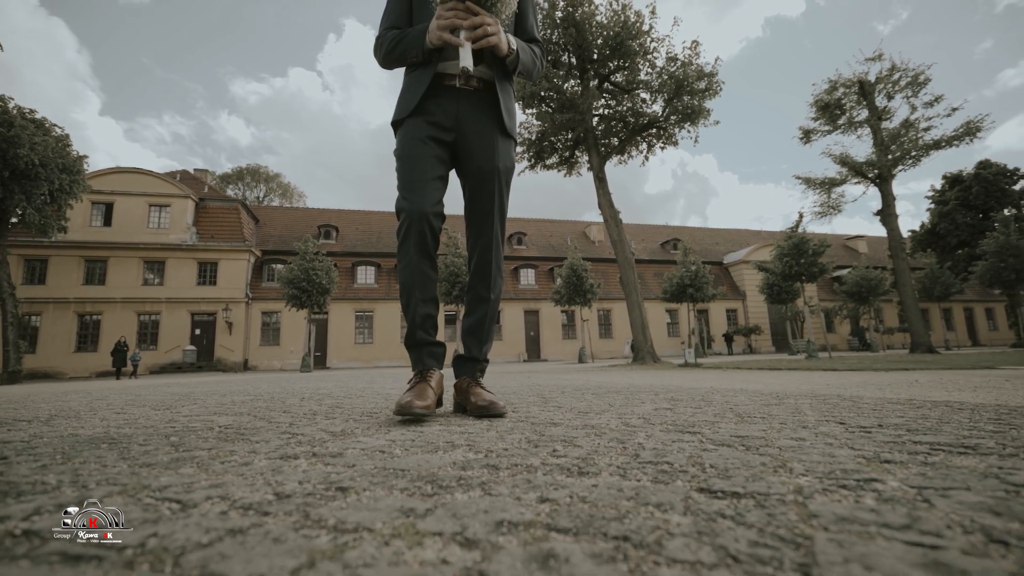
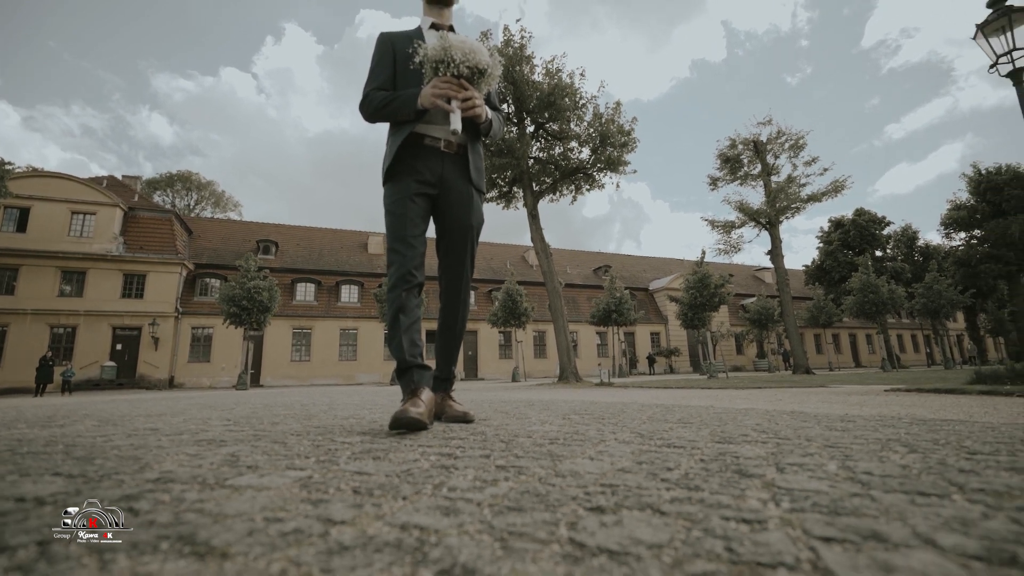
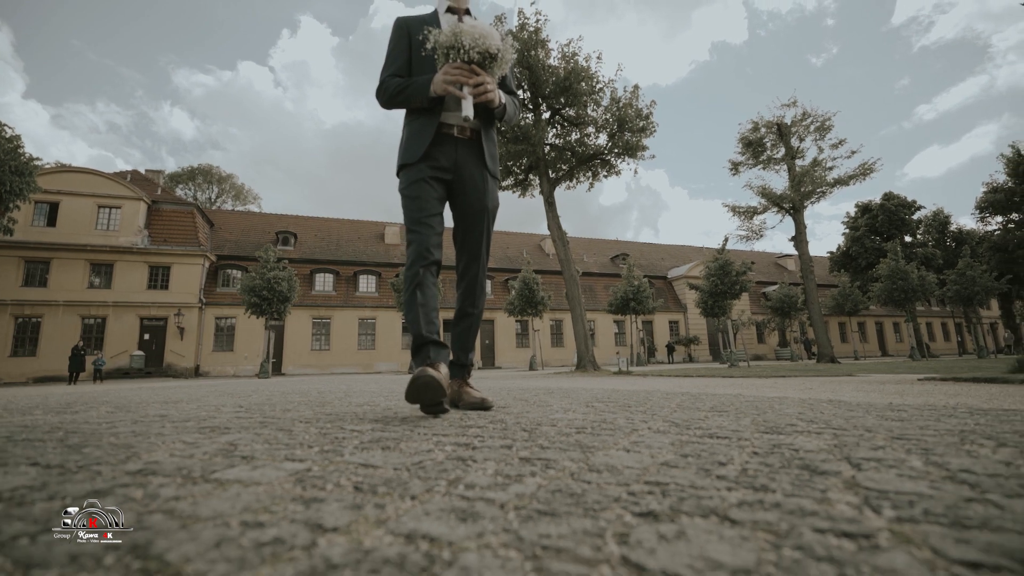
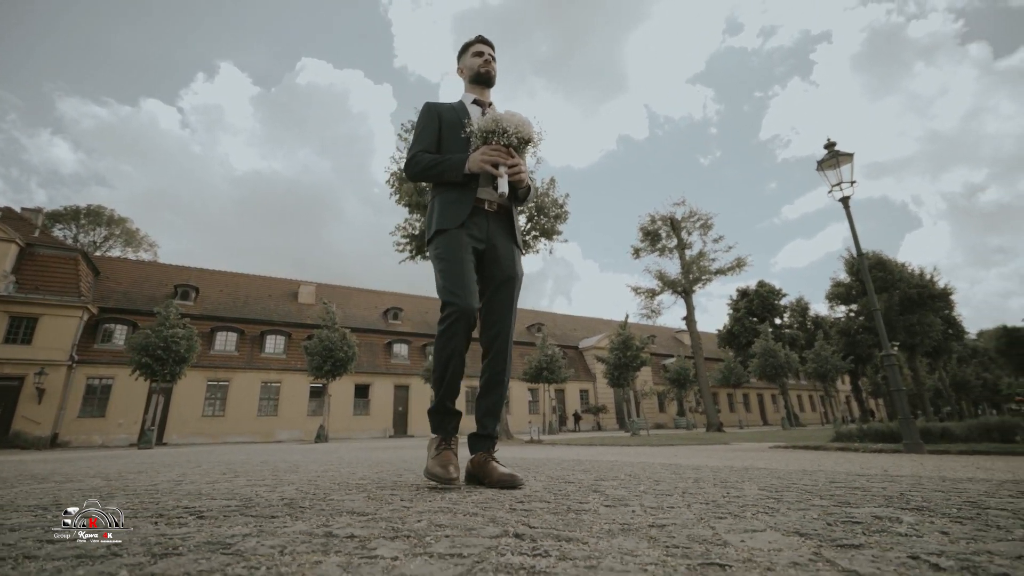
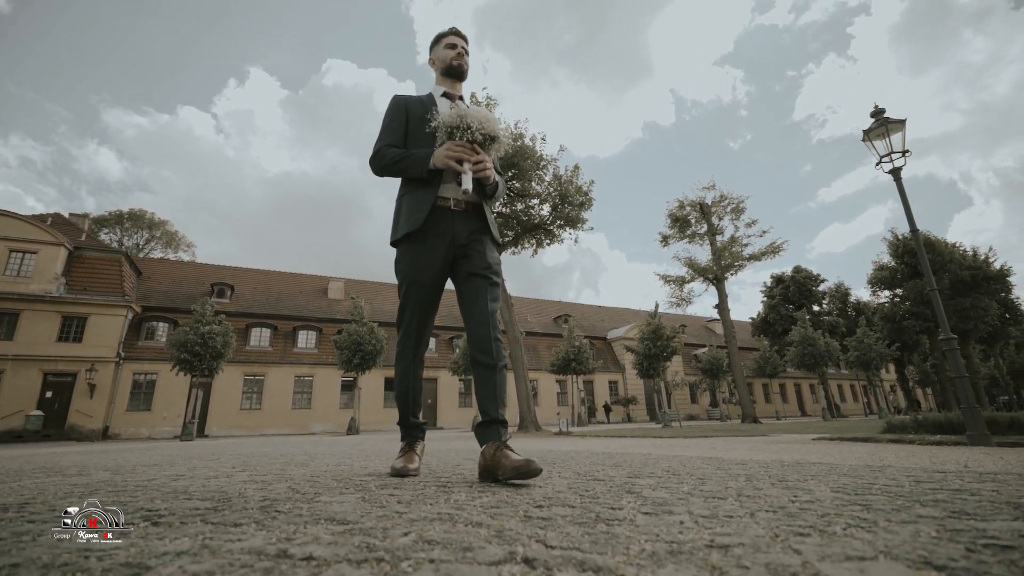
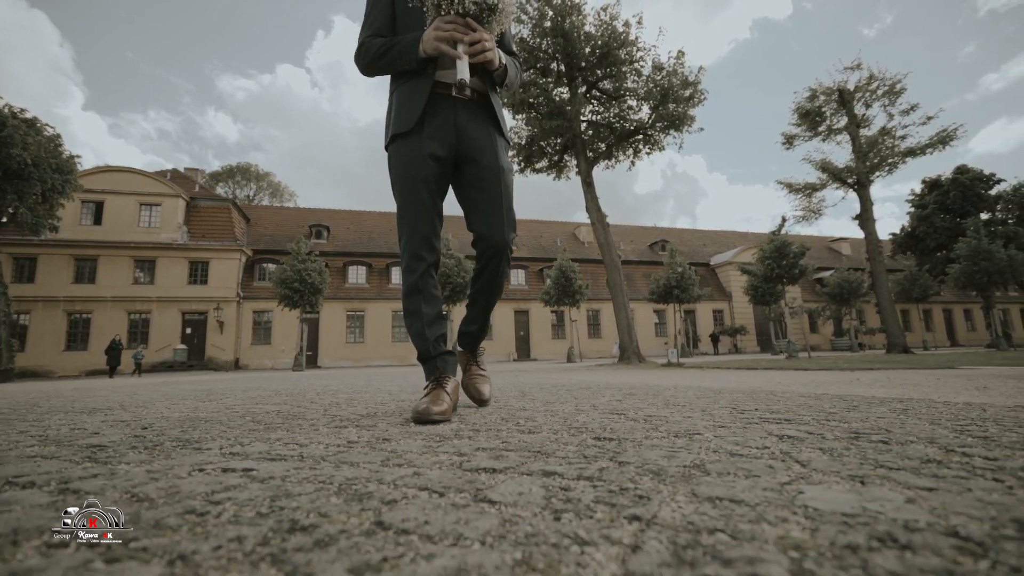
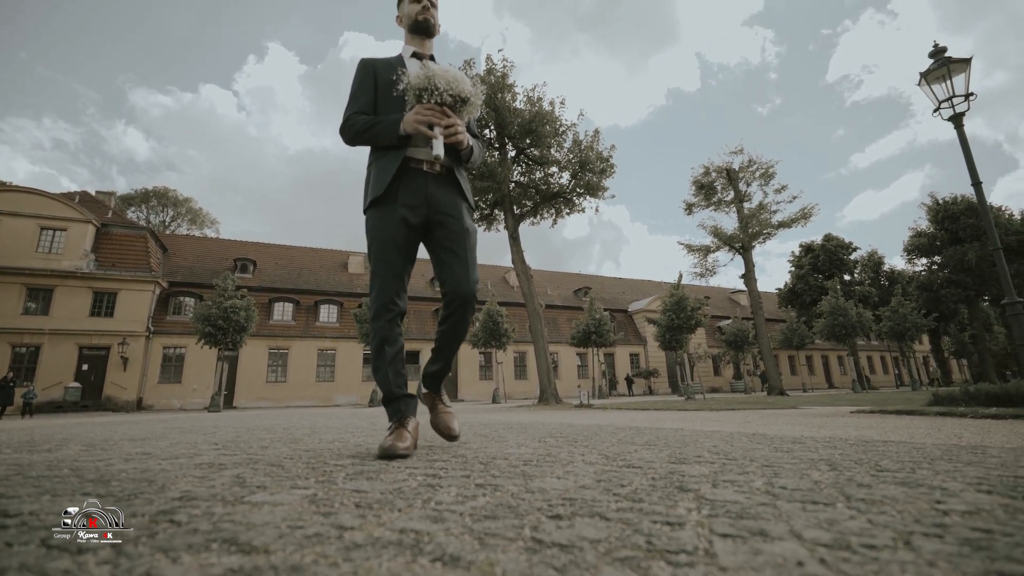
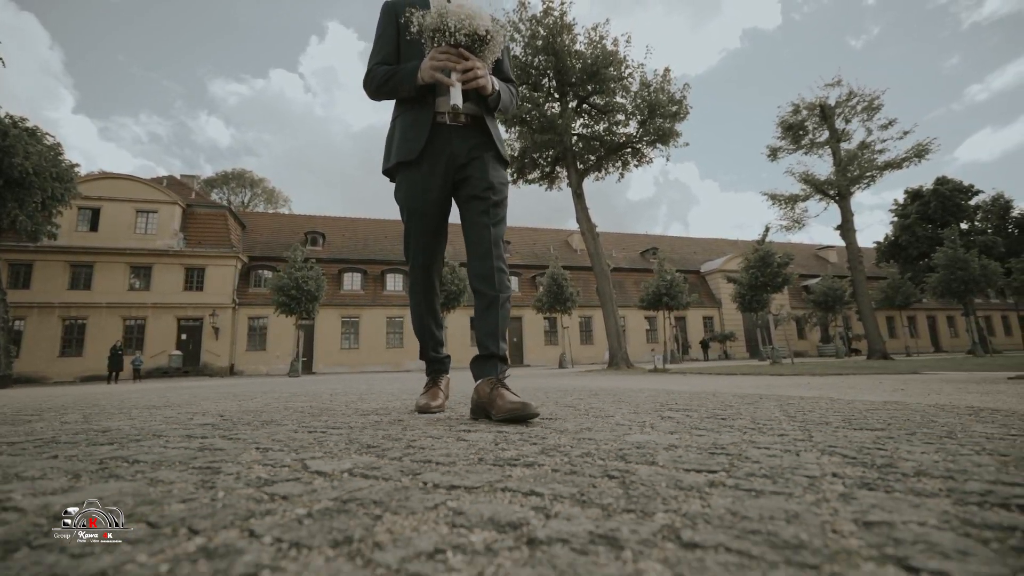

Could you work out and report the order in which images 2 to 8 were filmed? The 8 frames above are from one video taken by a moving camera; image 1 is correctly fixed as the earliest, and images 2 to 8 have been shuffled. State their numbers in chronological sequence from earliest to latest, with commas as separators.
6, 8, 3, 2, 7, 5, 4
